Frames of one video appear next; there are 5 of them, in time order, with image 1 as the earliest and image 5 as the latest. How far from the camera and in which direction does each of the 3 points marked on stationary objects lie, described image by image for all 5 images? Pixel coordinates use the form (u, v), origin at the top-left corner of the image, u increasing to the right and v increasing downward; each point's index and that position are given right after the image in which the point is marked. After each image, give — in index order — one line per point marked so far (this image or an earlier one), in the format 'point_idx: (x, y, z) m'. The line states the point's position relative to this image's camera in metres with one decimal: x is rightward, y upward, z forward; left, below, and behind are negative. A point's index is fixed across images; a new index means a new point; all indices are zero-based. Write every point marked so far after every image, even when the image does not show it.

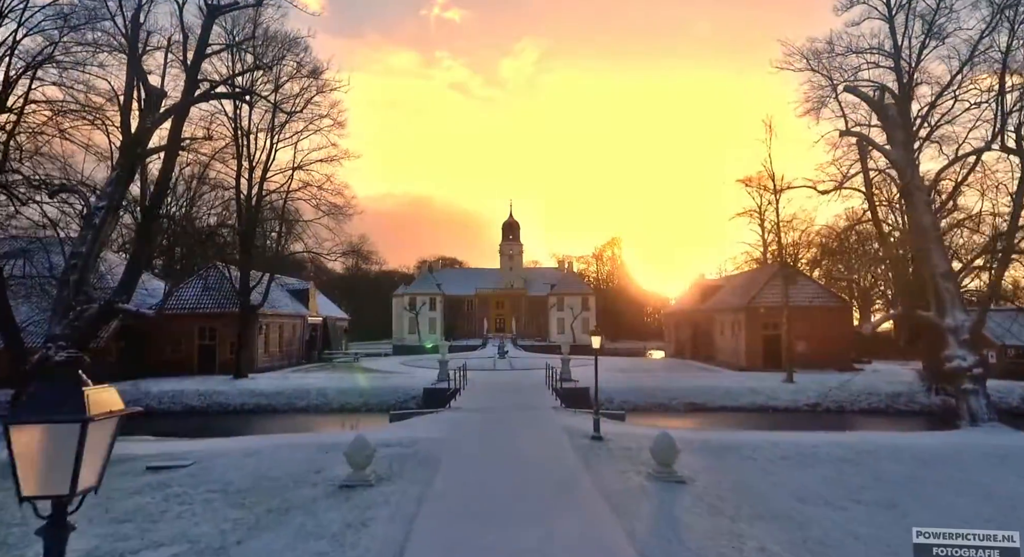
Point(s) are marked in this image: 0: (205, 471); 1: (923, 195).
0: (-5.5, -3.4, +10.4) m
1: (+11.3, +2.3, +16.1) m
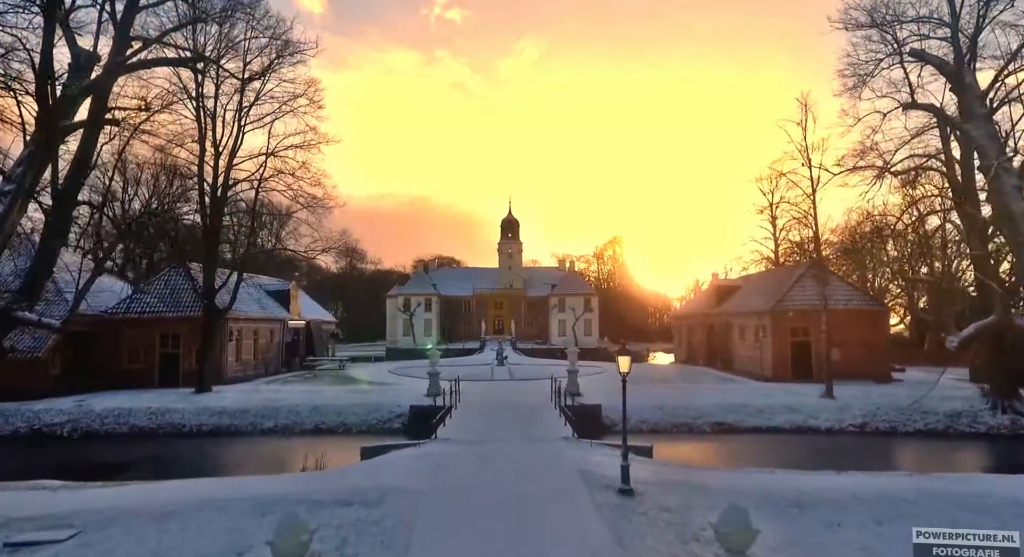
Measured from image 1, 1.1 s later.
0: (-5.4, -3.4, +7.5) m
1: (+11.3, +2.3, +13.1) m
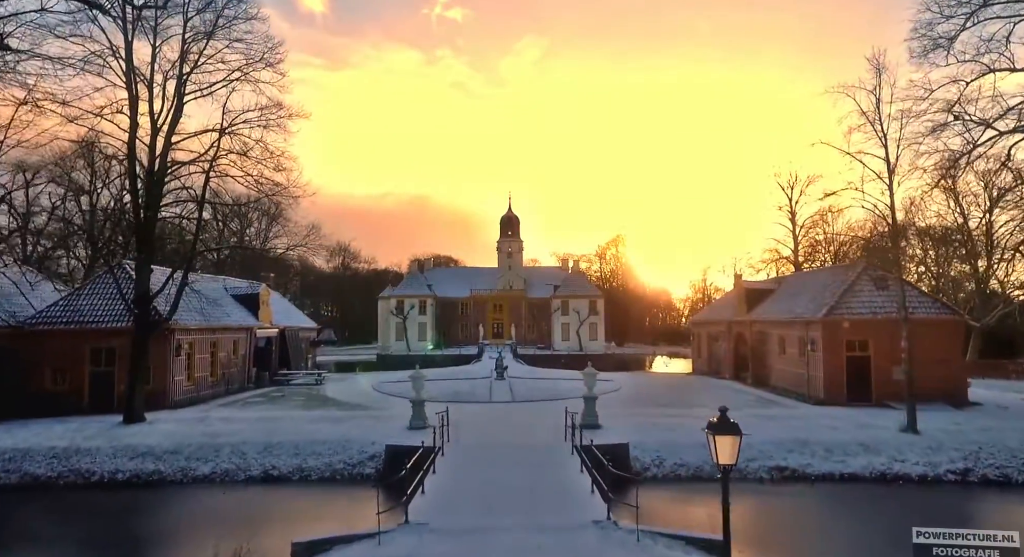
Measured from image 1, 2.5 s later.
0: (-5.3, -3.6, +3.3) m
1: (+11.4, +2.1, +9.0) m
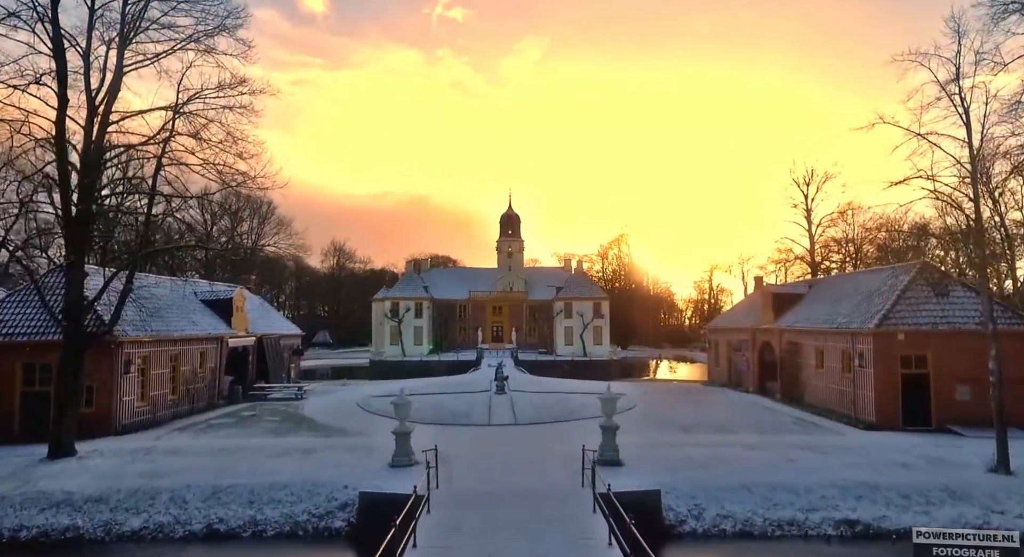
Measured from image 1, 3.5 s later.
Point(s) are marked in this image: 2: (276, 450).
0: (-5.2, -3.7, +0.4) m
1: (+11.5, +2.0, +6.1) m
2: (-6.4, -4.7, +16.0) m
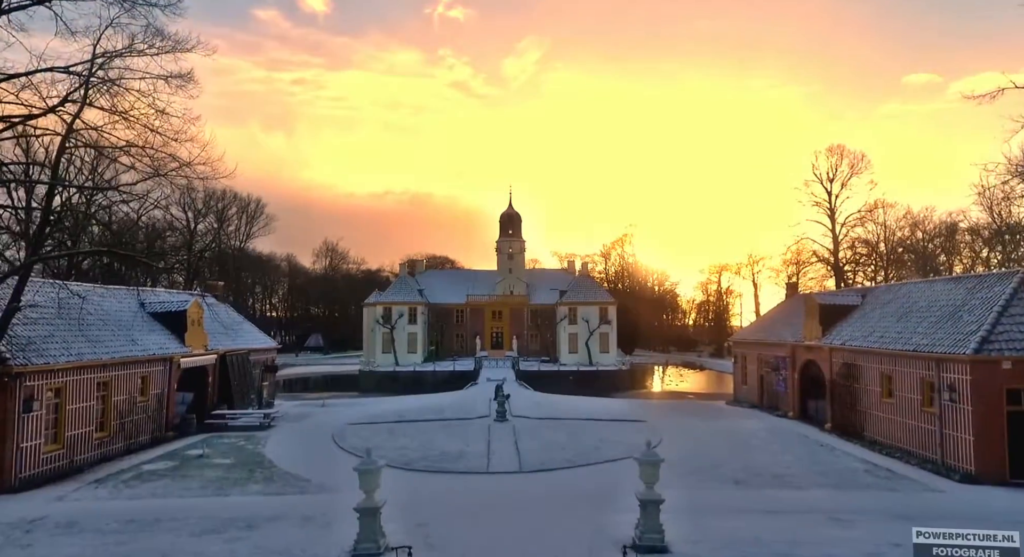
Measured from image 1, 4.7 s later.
0: (-5.1, -4.1, -3.5) m
1: (+11.6, +1.6, +2.2) m
2: (-6.3, -5.0, +12.2) m
